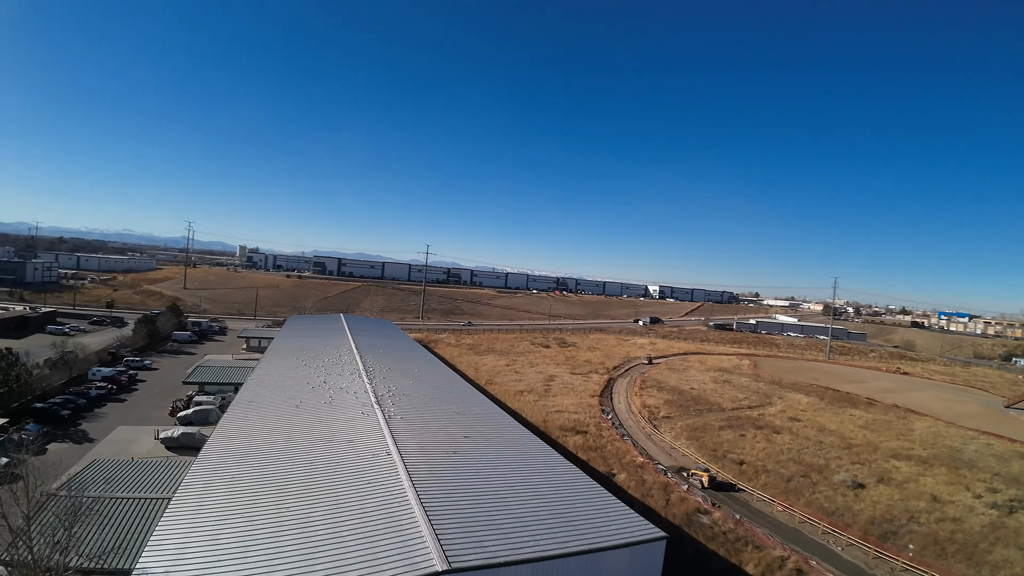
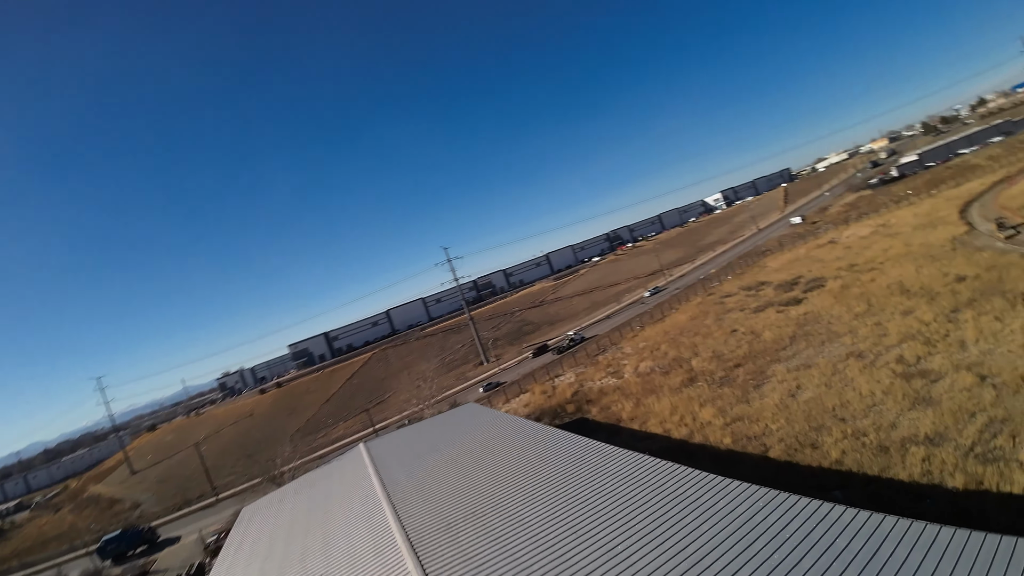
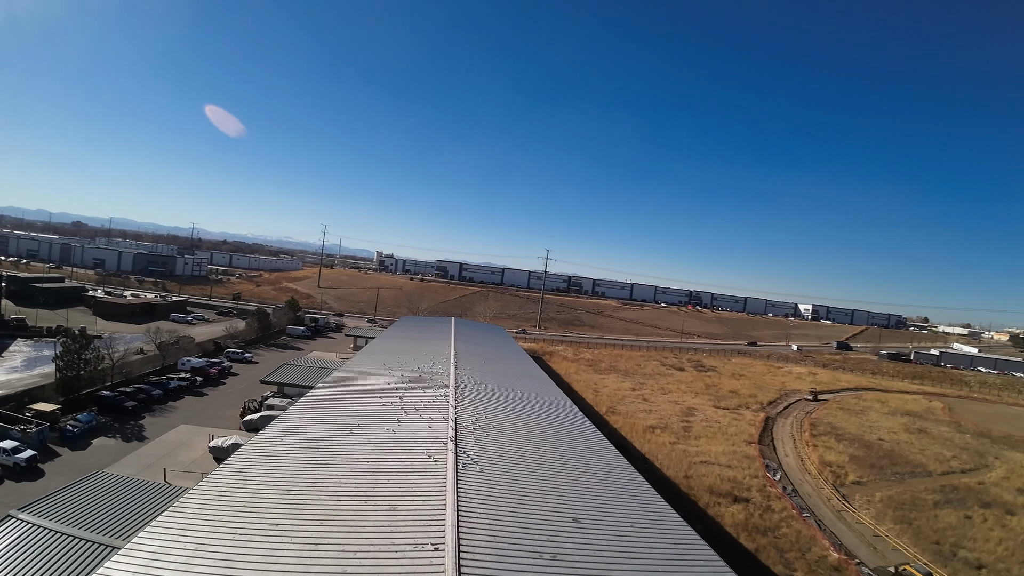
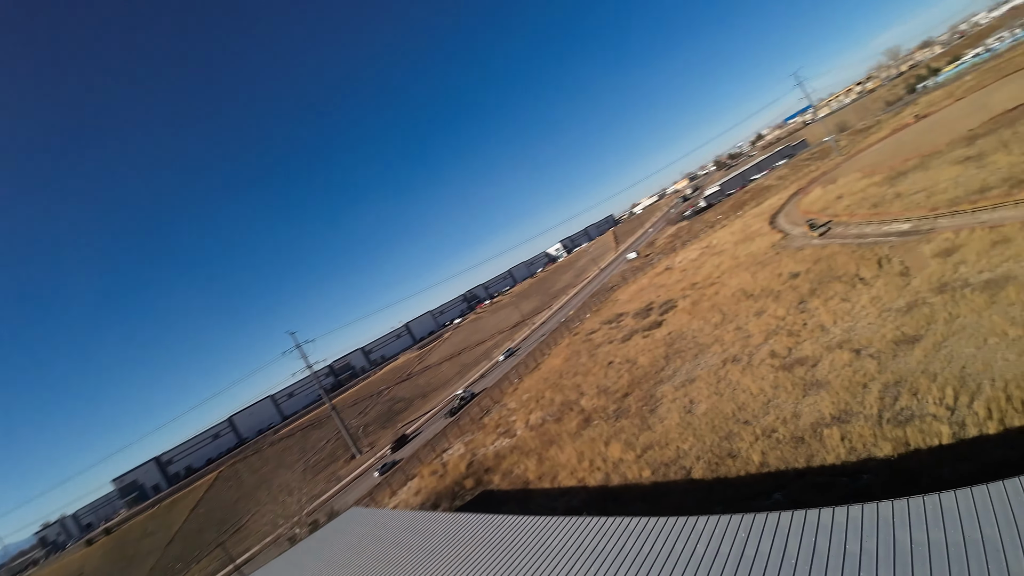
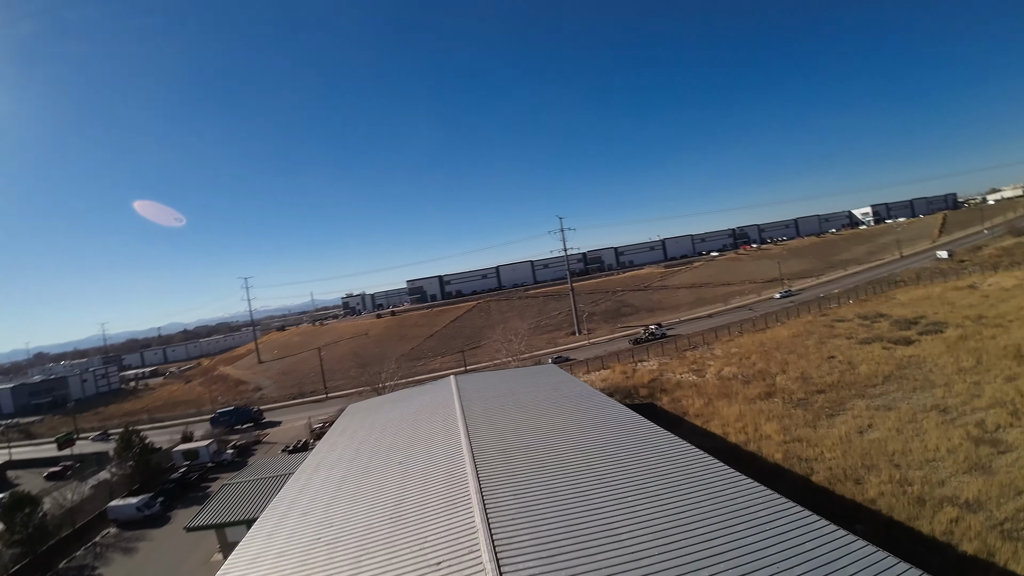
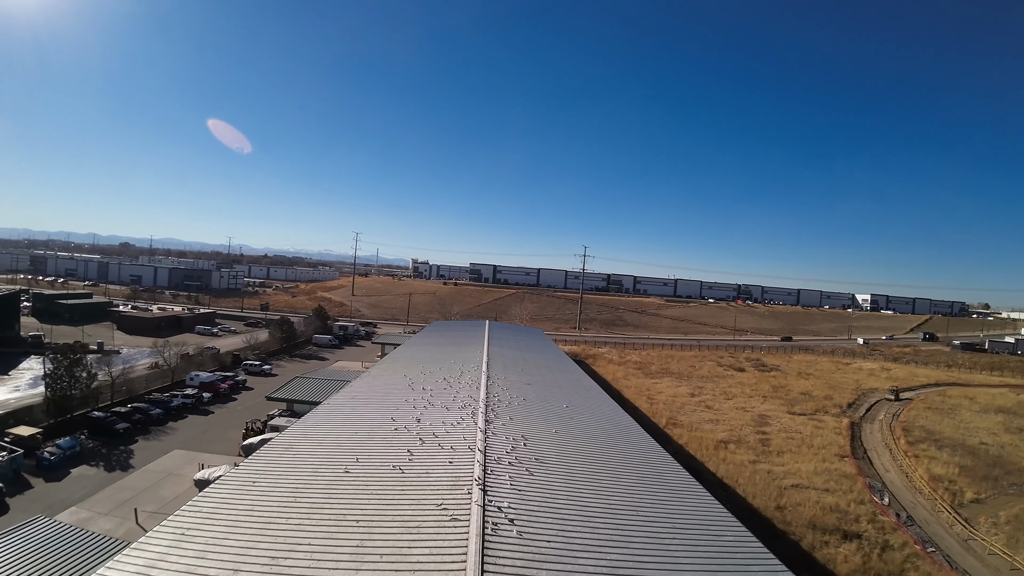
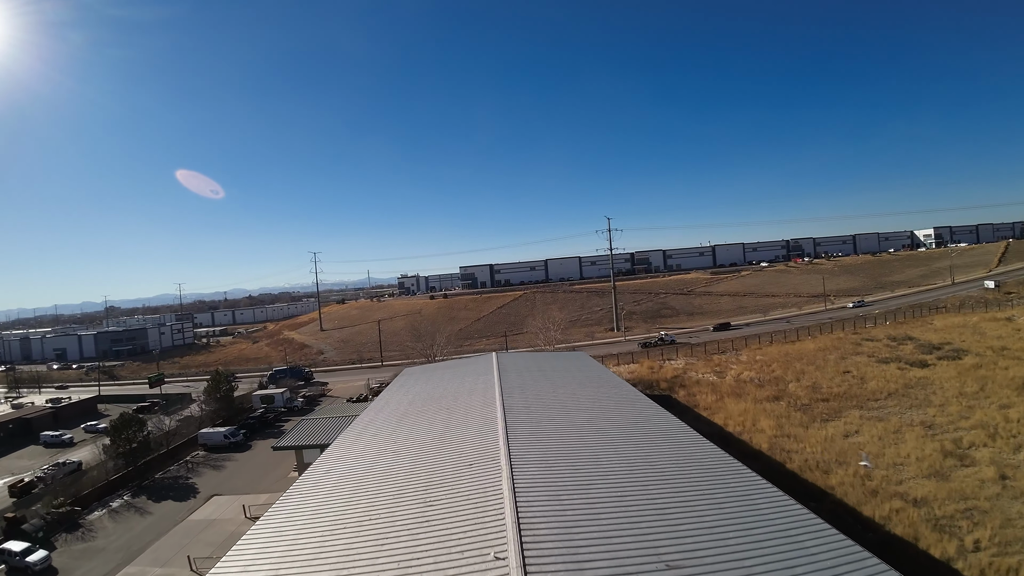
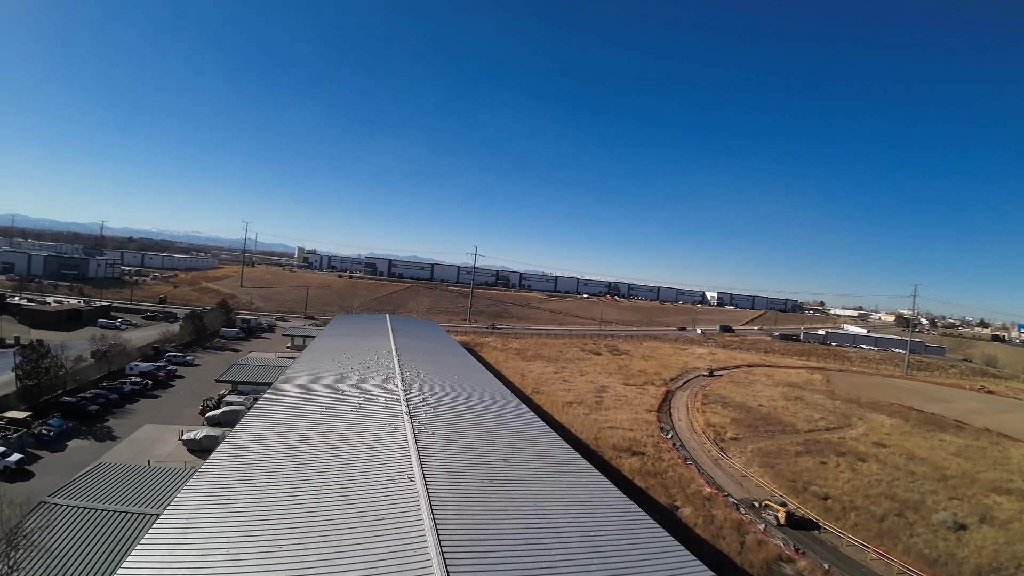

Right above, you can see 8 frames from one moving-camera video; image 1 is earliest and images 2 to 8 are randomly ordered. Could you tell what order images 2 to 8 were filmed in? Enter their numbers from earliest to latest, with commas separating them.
8, 3, 6, 7, 5, 2, 4
